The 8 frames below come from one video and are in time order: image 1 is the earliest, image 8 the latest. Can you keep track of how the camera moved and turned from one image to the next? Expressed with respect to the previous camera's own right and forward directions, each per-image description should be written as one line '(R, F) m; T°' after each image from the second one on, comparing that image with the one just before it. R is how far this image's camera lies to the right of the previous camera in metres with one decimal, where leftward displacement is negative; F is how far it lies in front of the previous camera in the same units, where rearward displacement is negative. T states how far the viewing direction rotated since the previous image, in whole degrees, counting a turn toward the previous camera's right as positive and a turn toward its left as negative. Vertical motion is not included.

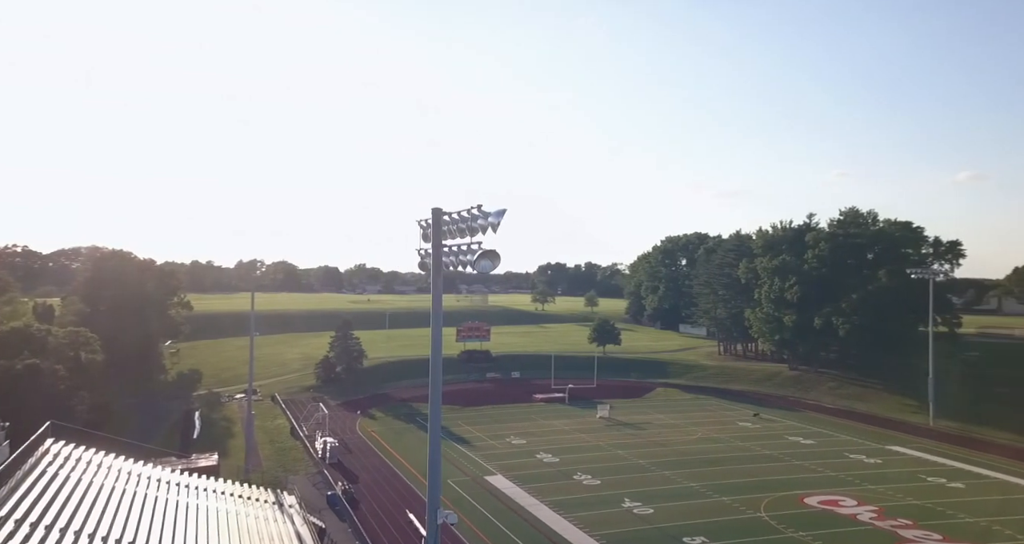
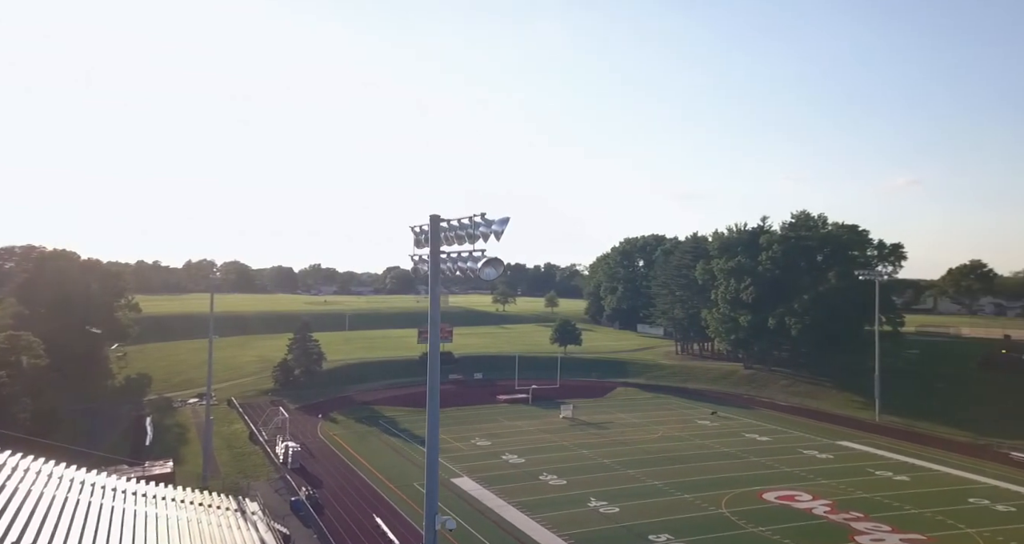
(-1.2, -0.3) m; +4°
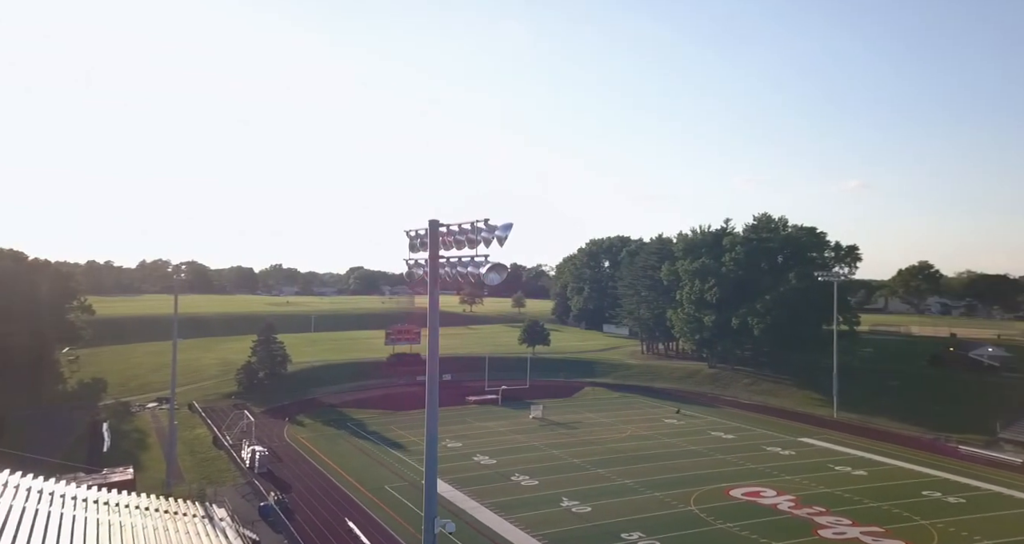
(-1.1, -0.2) m; +4°
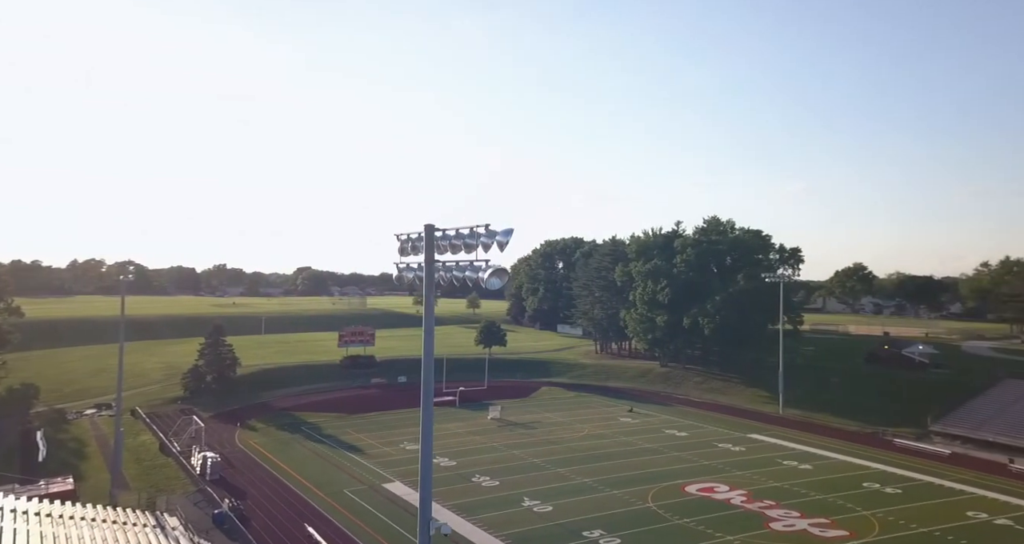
(-1.5, -0.1) m; +5°
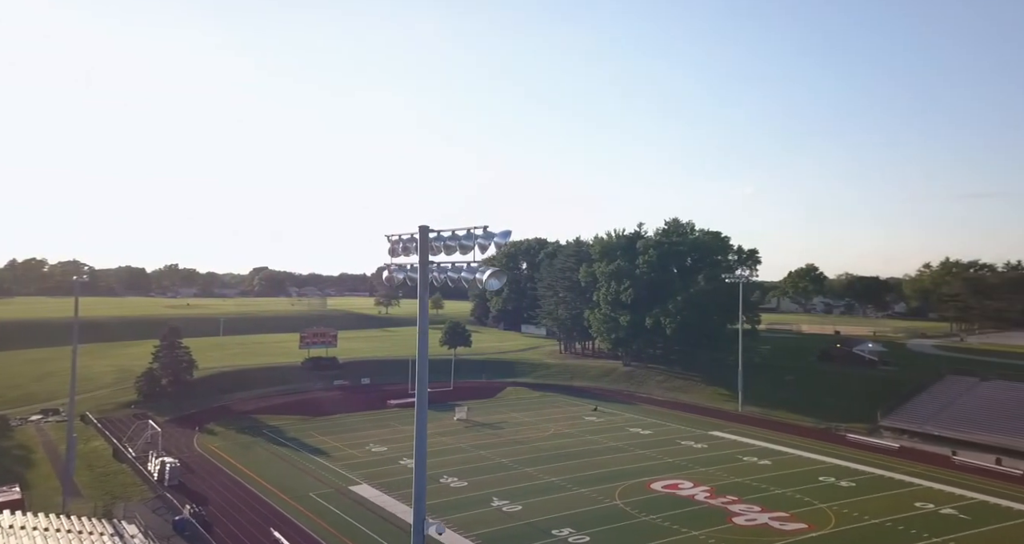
(-1.2, 0.0) m; +4°
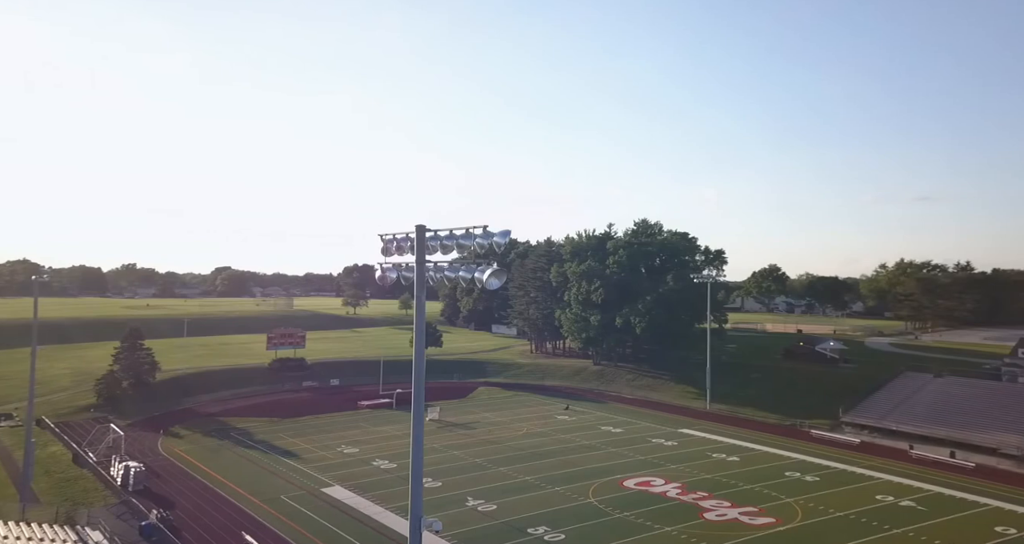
(-1.0, 0.0) m; +3°
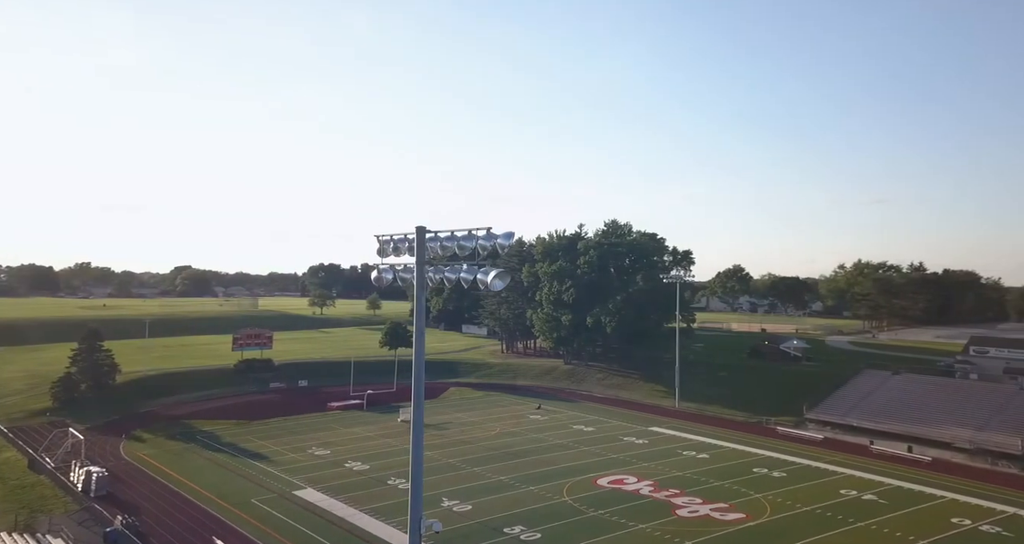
(-1.1, +0.1) m; +3°
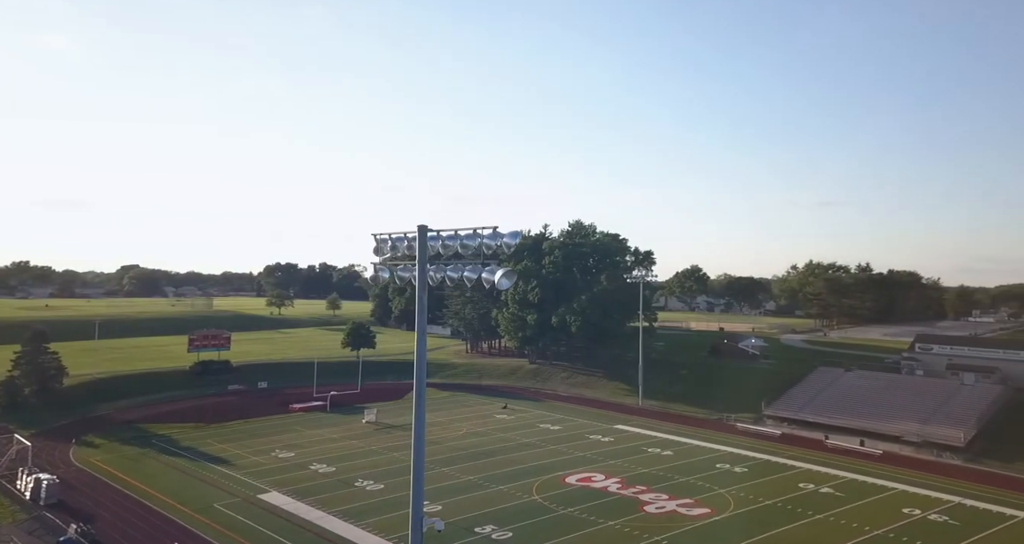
(-1.3, +0.3) m; +4°
